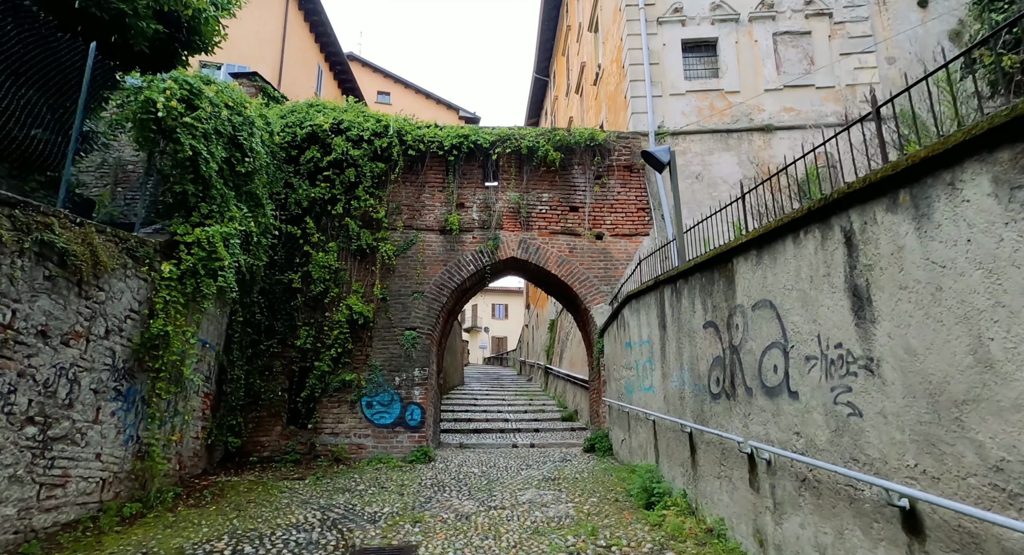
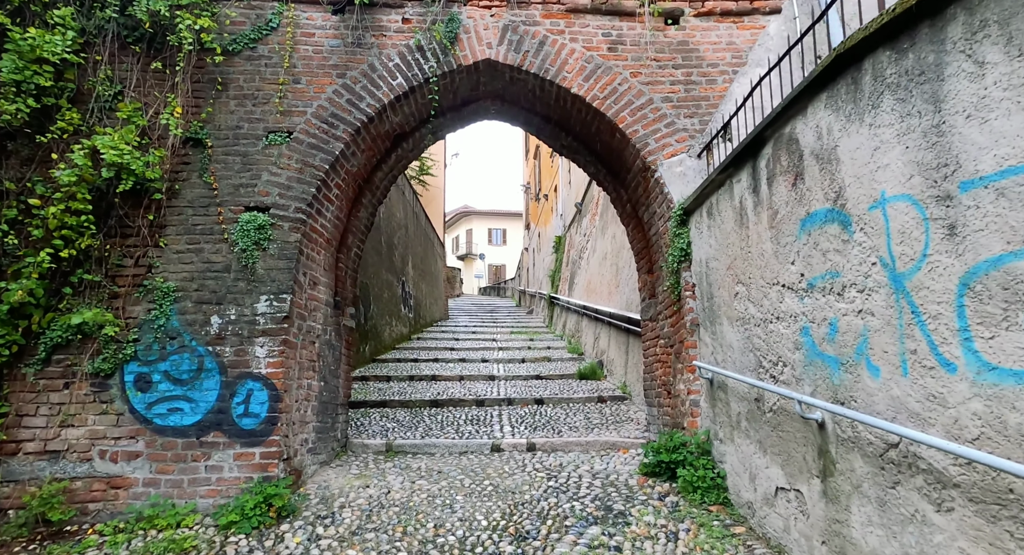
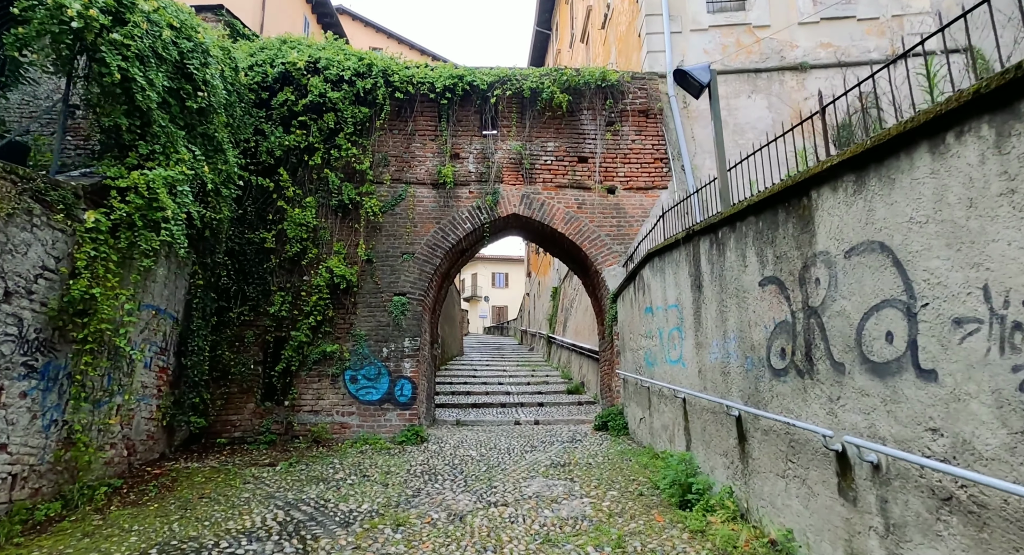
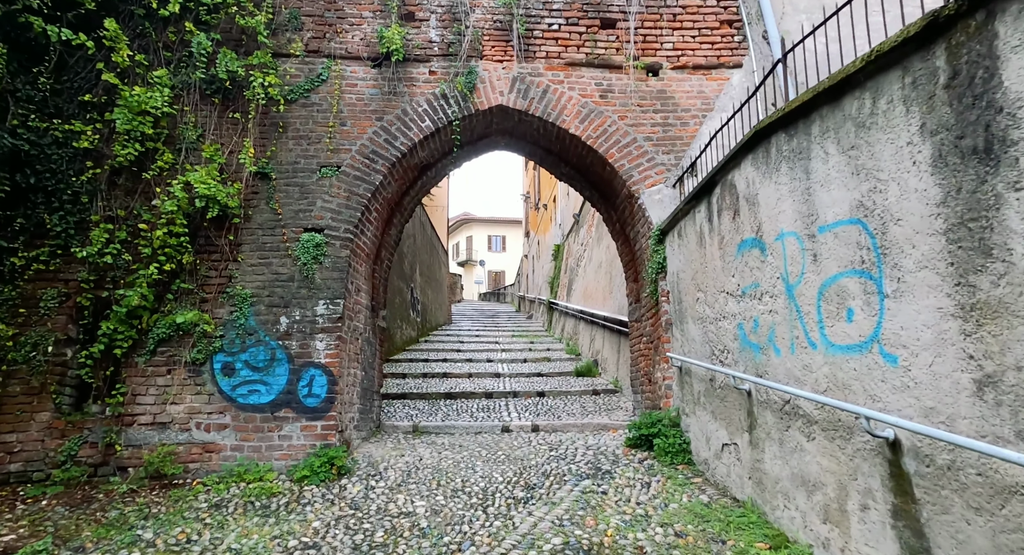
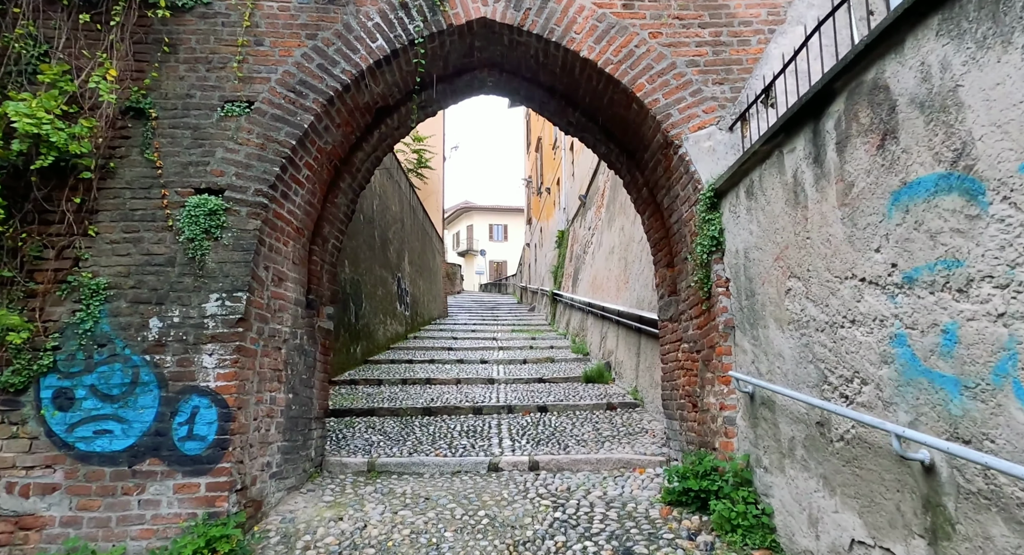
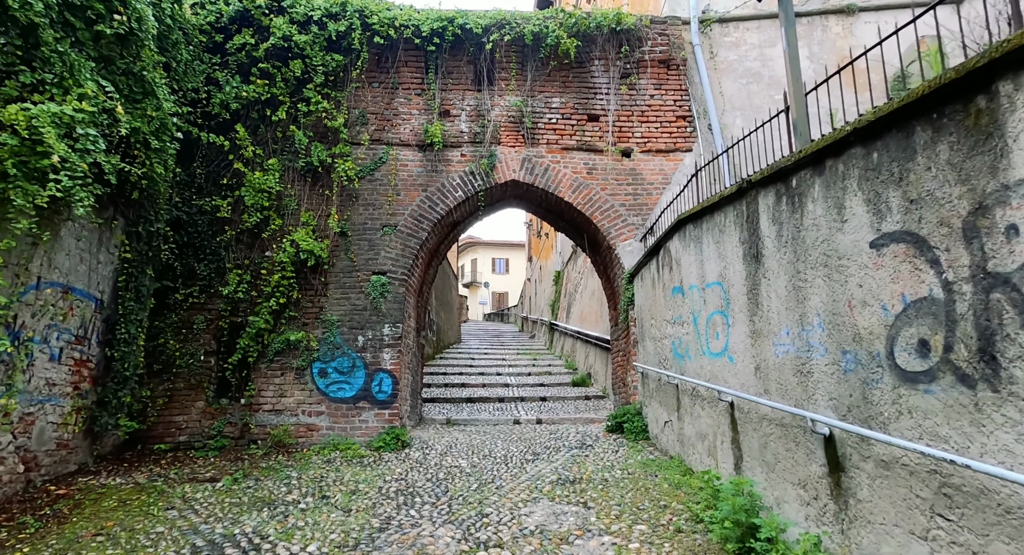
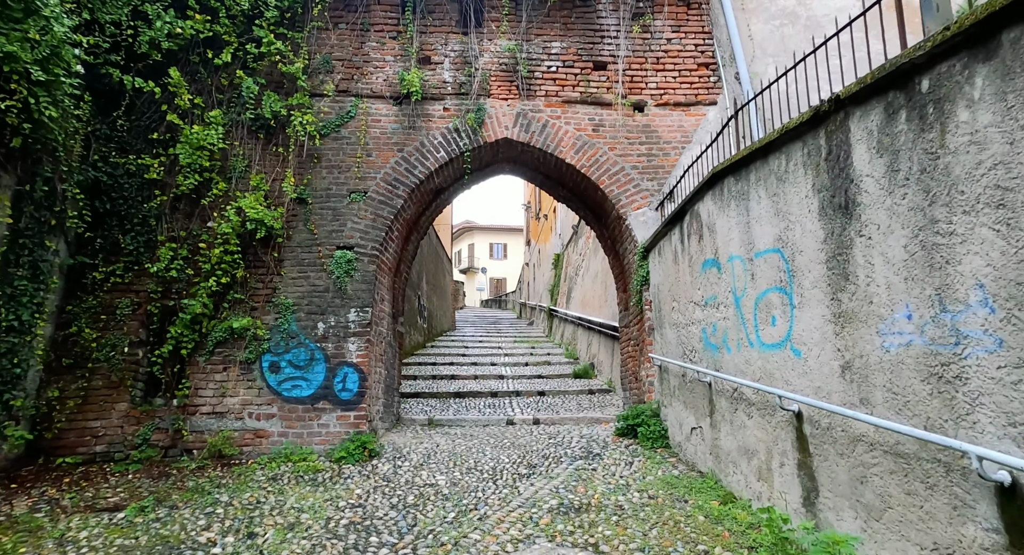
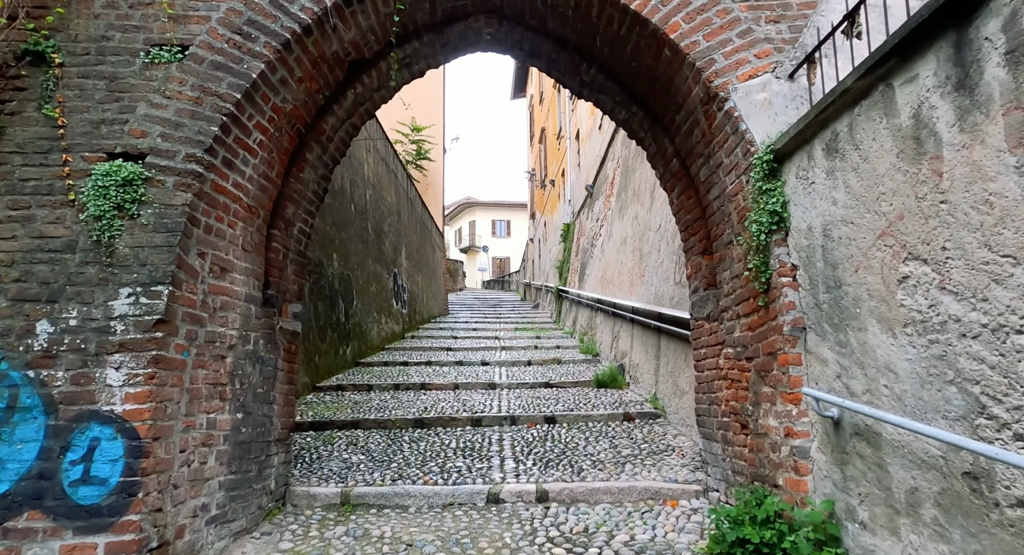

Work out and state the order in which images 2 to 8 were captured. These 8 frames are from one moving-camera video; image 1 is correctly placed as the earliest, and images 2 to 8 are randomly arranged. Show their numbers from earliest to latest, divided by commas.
3, 6, 7, 4, 2, 5, 8
